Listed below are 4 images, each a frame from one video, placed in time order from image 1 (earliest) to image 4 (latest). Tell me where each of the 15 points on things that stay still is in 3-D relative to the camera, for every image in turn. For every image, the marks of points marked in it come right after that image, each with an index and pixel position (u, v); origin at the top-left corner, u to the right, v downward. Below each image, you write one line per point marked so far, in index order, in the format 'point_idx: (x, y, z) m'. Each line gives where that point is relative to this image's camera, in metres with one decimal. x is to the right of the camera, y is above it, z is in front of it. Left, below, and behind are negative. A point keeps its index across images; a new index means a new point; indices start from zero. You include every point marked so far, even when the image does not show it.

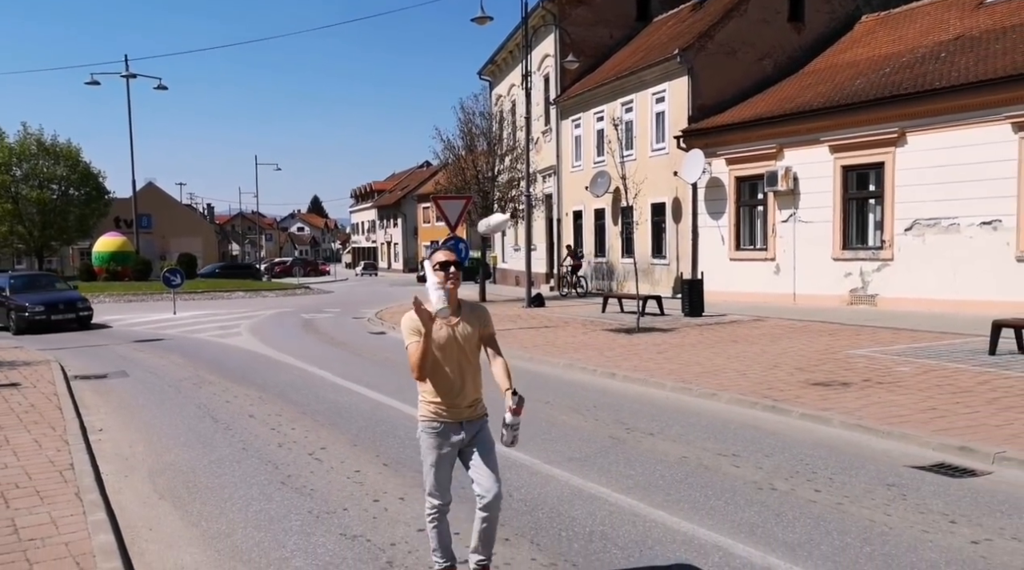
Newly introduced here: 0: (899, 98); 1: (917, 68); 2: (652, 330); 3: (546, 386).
0: (+7.1, +3.4, +17.6) m
1: (+7.8, +4.1, +18.5) m
2: (+2.6, -0.8, +17.8) m
3: (+0.4, -1.4, +12.9) m
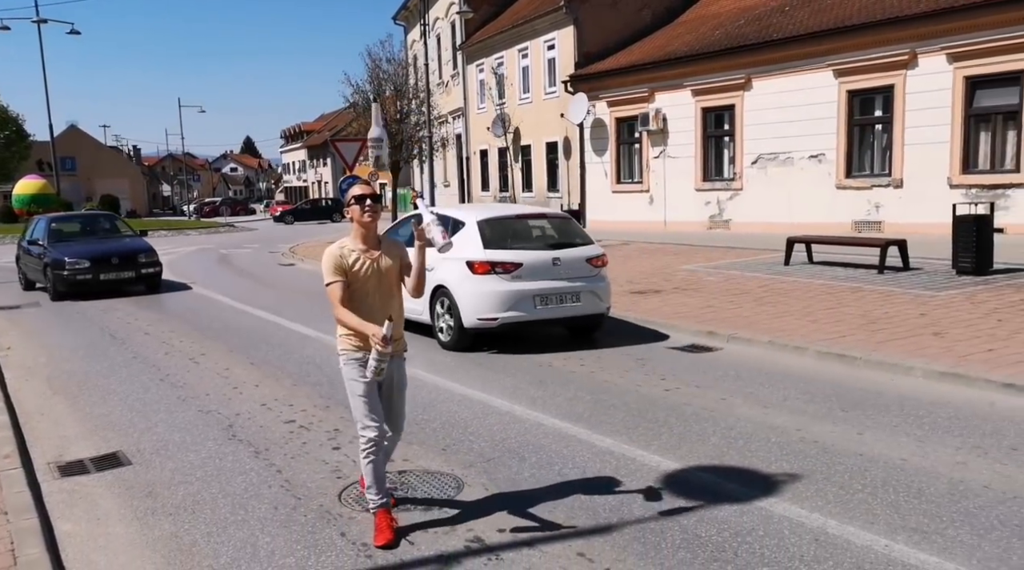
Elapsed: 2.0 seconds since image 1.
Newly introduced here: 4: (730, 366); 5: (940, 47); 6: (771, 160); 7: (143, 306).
0: (+4.8, +4.9, +20.0) m
1: (+5.5, +5.8, +20.9) m
2: (+0.4, +0.6, +20.2) m
3: (-1.4, -0.3, +15.3) m
4: (+2.0, -0.7, +8.8) m
5: (+7.3, +4.1, +16.5) m
6: (+5.4, +2.6, +20.0) m
7: (-6.6, -0.4, +17.8) m
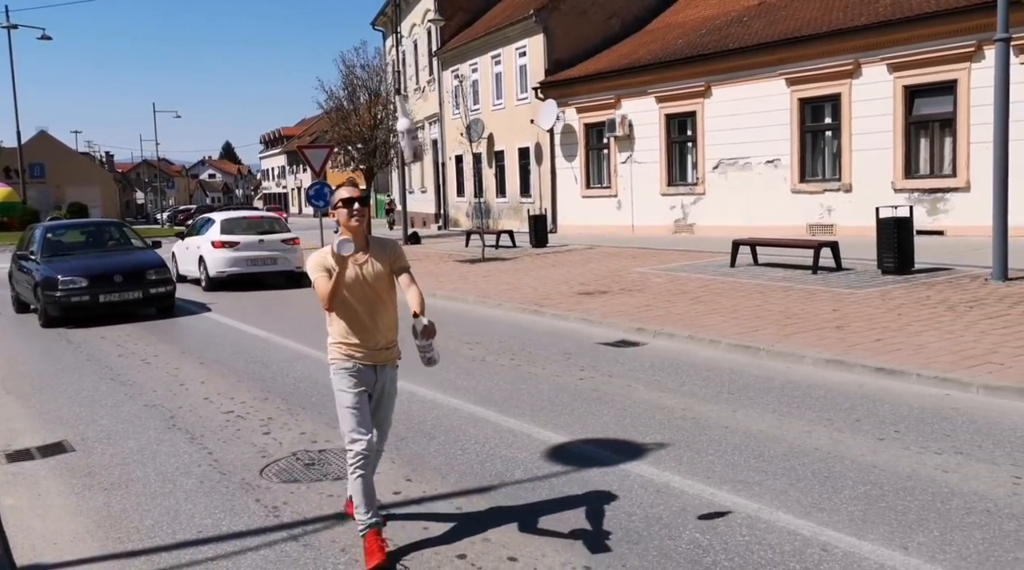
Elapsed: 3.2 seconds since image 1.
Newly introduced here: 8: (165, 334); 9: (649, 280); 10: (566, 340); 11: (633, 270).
0: (+4.1, +4.9, +20.7) m
1: (+4.8, +5.7, +21.6) m
2: (-0.2, +0.6, +20.9) m
3: (-2.1, -0.3, +15.9) m
4: (+1.3, -0.7, +9.4) m
5: (+6.6, +4.1, +17.2) m
6: (+4.7, +2.6, +20.6) m
7: (-7.3, -0.5, +18.5) m
8: (-4.7, -0.8, +14.3) m
9: (+2.1, +0.1, +15.0) m
10: (+0.7, -0.6, +11.4) m
11: (+2.1, +0.3, +16.5) m
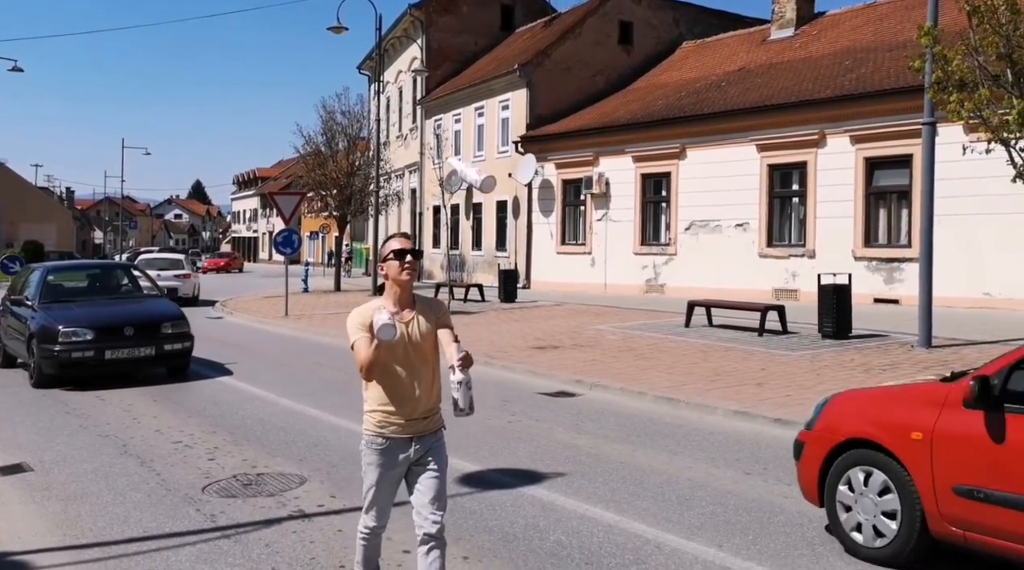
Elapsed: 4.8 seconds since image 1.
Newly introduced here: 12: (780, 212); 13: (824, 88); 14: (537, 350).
0: (+3.7, +3.6, +21.1) m
1: (+4.3, +4.3, +22.1) m
2: (-0.9, -0.5, +21.0) m
3: (-2.8, -1.1, +16.0) m
4: (+0.6, -1.2, +9.5) m
5: (+6.1, +2.8, +17.6) m
6: (+4.1, +1.3, +20.9) m
7: (-8.0, -1.1, +18.6) m
8: (-5.4, -1.3, +14.4) m
9: (+1.5, -0.8, +15.1) m
10: (0.0, -1.2, +11.5) m
11: (+1.4, -0.7, +16.7) m
12: (+5.4, +1.5, +19.3) m
13: (+6.0, +3.8, +18.3) m
14: (+0.4, -0.9, +14.3) m
